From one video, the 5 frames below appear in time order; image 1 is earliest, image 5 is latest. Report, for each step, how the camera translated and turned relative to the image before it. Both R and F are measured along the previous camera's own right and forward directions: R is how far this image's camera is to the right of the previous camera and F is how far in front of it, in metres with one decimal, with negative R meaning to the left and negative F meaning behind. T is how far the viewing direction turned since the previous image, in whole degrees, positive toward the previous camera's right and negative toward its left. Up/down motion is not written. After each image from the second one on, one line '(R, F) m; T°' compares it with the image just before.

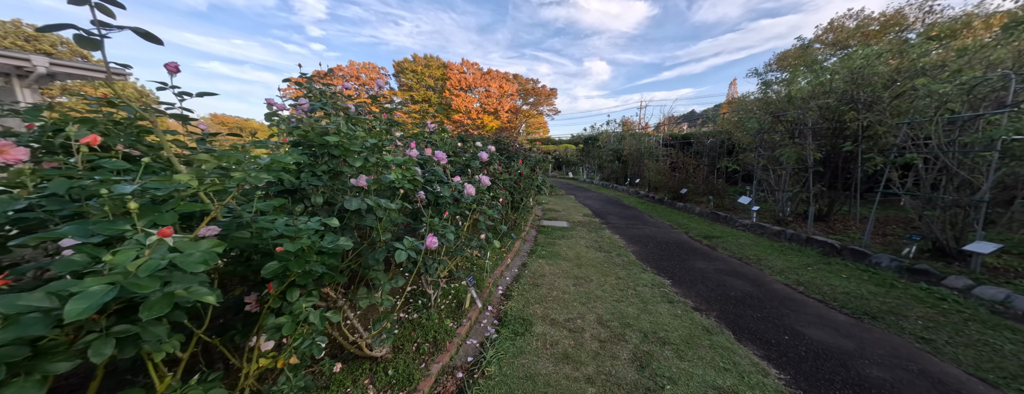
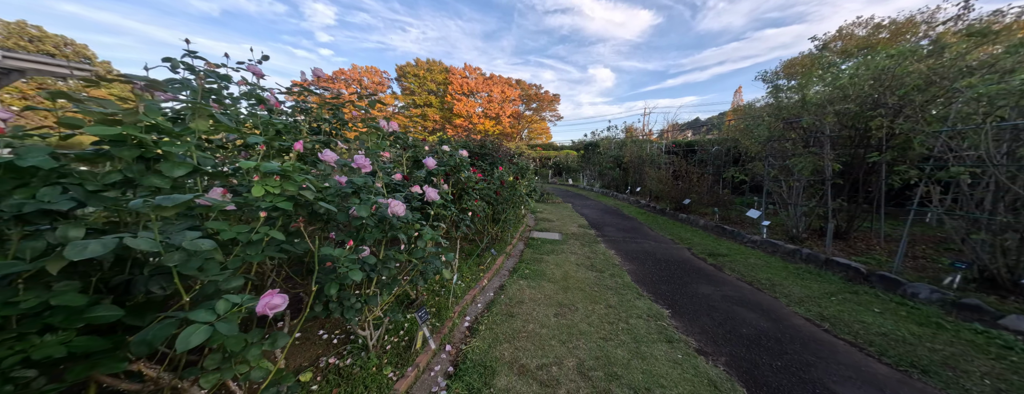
(+0.3, +0.4) m; -1°
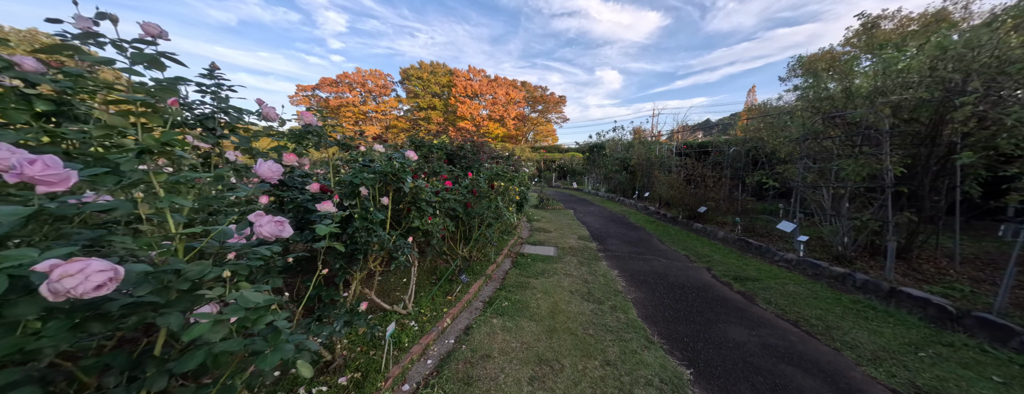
(+0.3, +0.7) m; -1°
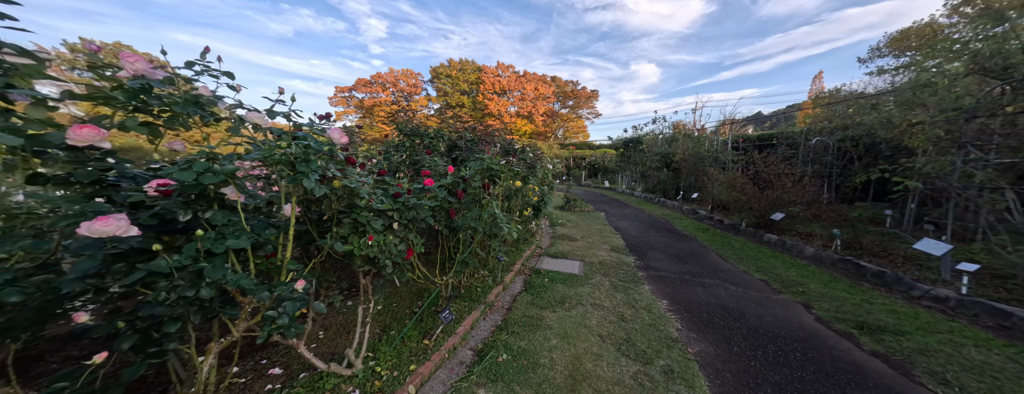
(+0.2, +1.0) m; -6°
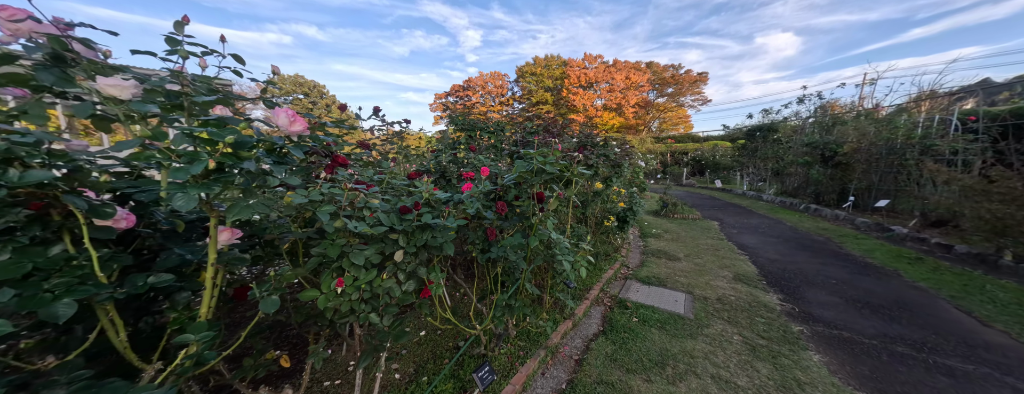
(+0.1, +0.8) m; -17°
